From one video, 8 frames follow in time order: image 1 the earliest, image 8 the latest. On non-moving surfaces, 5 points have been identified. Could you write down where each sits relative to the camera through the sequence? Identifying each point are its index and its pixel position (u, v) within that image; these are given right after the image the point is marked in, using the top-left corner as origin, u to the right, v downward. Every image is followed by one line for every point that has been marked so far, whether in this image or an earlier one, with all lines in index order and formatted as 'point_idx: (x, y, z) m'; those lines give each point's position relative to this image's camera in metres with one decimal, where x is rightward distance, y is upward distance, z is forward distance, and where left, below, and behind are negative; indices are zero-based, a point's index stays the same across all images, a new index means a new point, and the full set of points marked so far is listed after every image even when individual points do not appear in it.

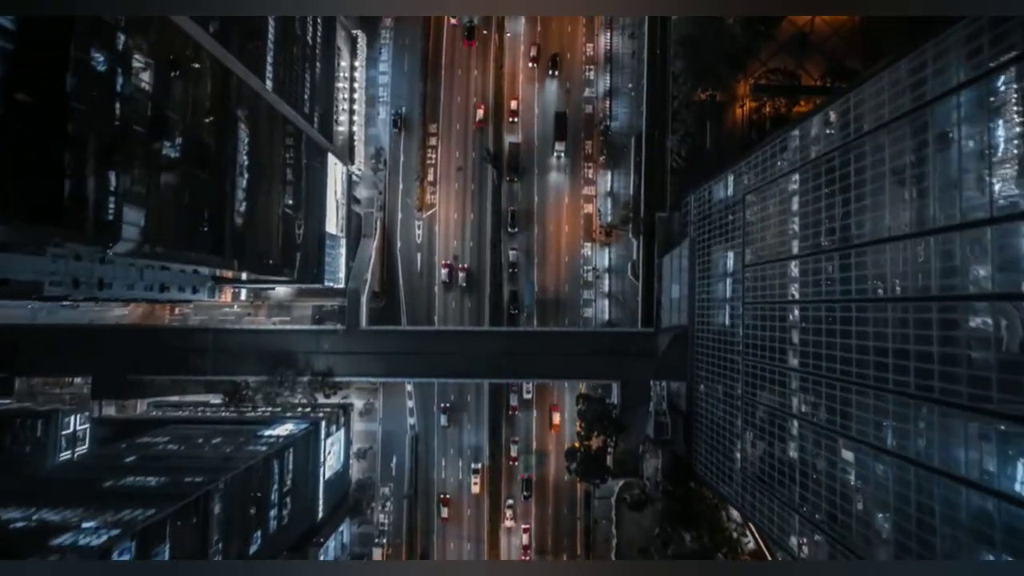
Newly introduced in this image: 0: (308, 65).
0: (-3.4, +3.7, +17.7) m
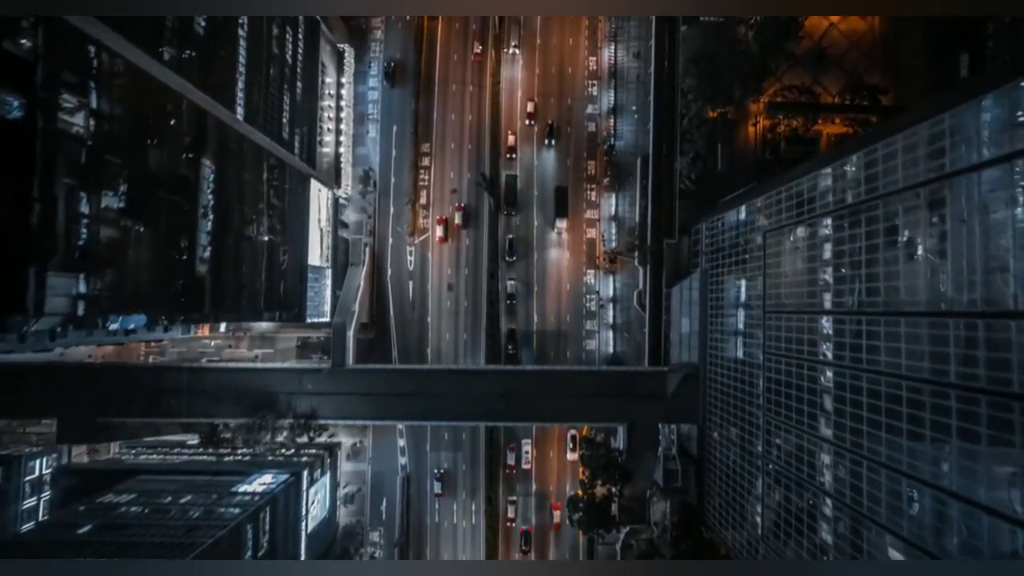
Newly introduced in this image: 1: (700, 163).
0: (-3.4, +3.1, +16.3) m
1: (+3.5, +2.3, +19.7) m
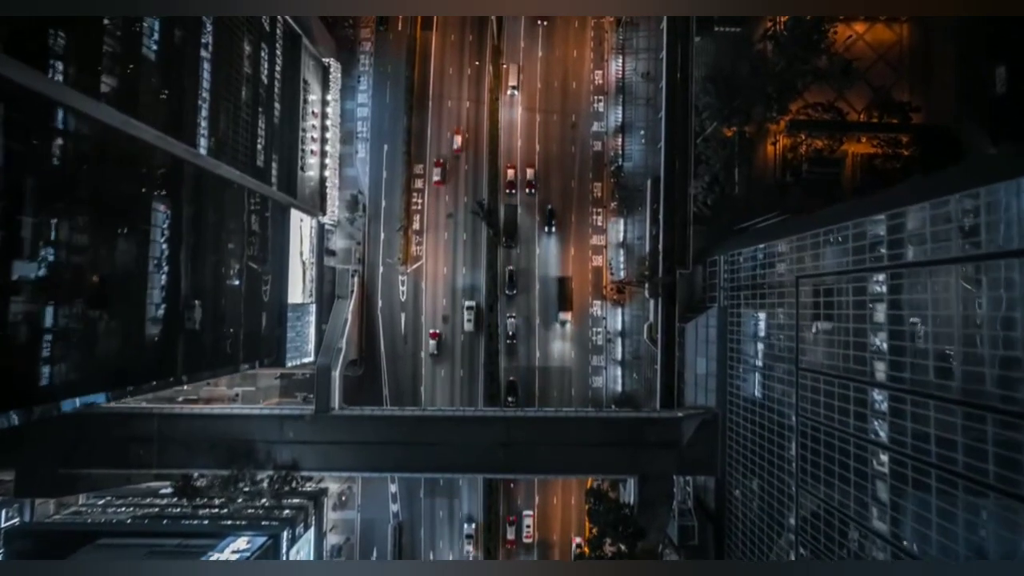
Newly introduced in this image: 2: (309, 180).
0: (-3.4, +2.5, +14.8) m
1: (+3.5, +1.7, +18.1) m
2: (-3.3, +1.7, +17.5) m
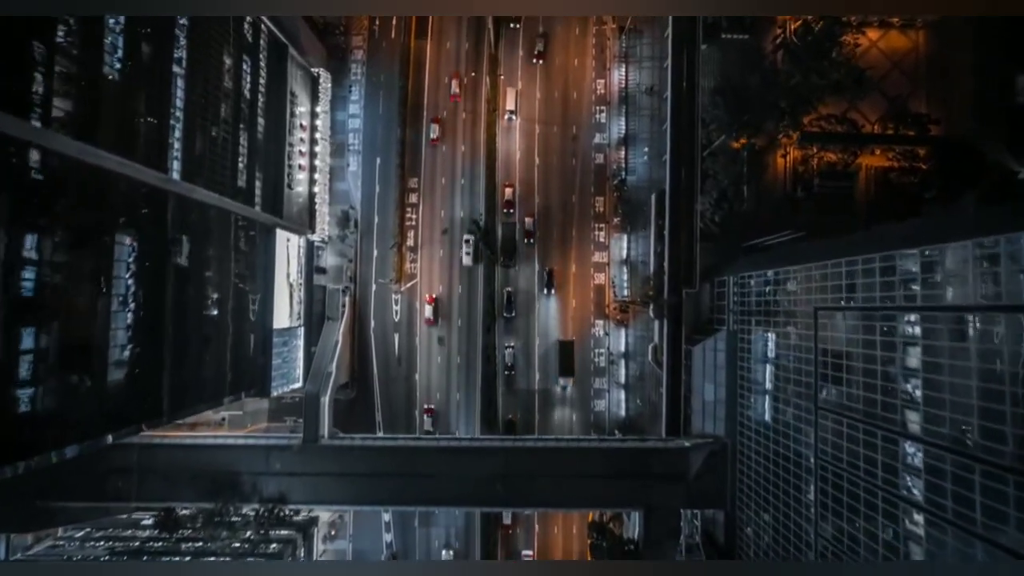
0: (-3.5, +2.1, +13.9) m
1: (+3.4, +1.3, +17.3) m
2: (-3.4, +1.3, +16.6) m
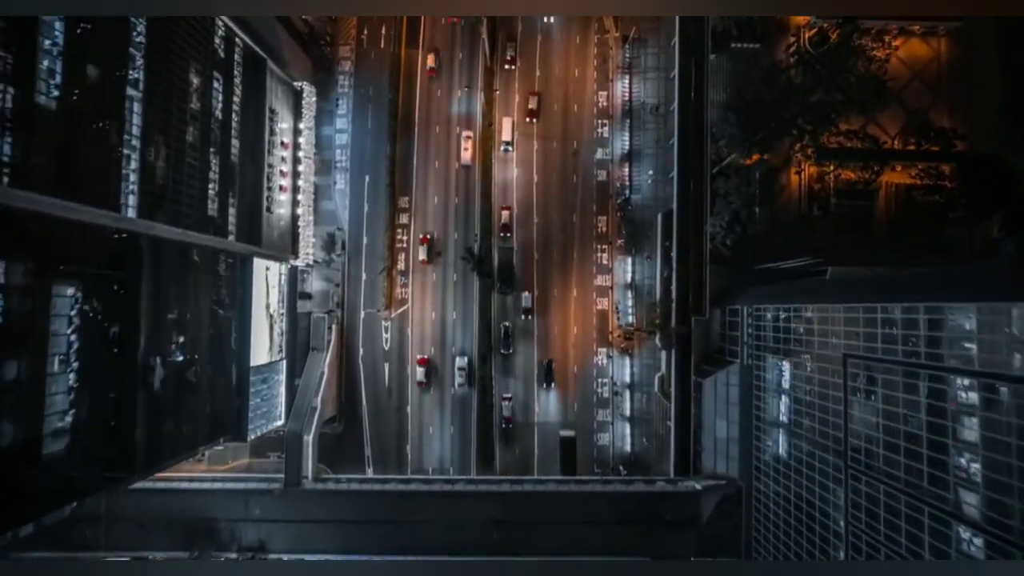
0: (-3.5, +1.7, +12.8) m
1: (+3.4, +0.9, +16.1) m
2: (-3.4, +0.9, +15.5) m
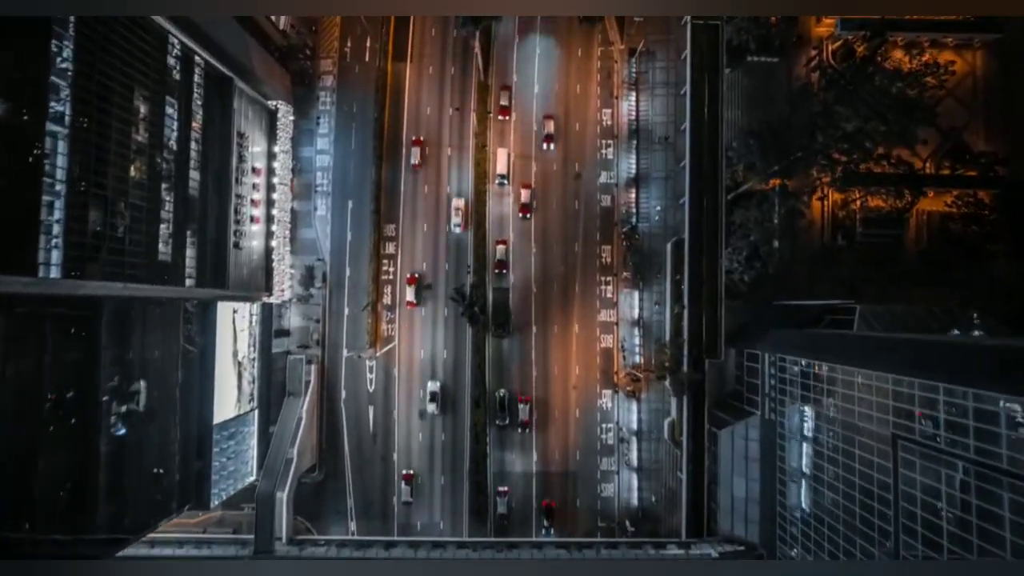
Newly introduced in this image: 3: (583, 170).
0: (-3.6, +1.1, +11.3) m
1: (+3.3, +0.4, +14.6) m
2: (-3.5, +0.3, +14.0) m
3: (+1.1, +1.8, +16.9) m
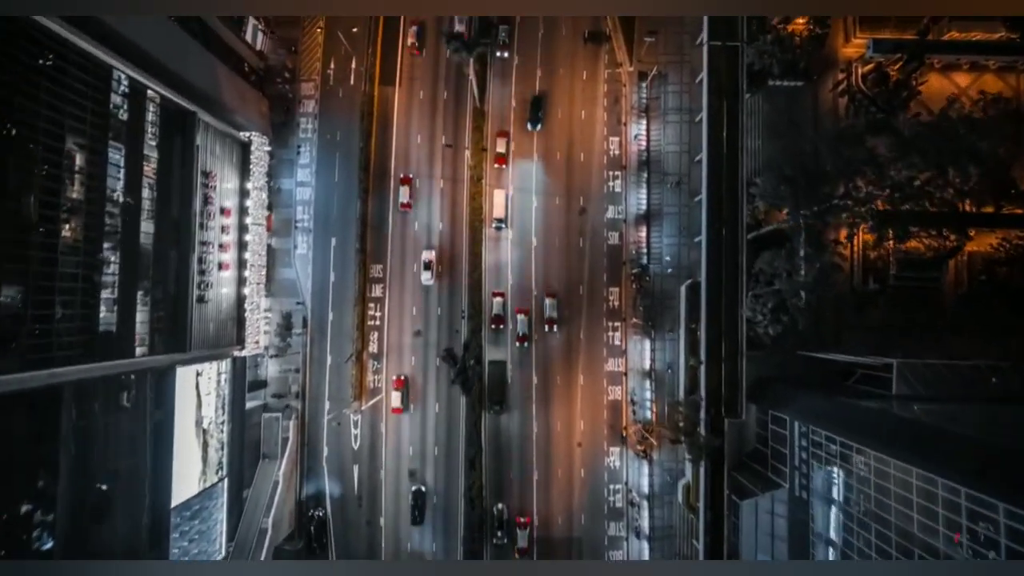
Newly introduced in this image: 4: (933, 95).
0: (-3.6, +0.4, +9.8) m
1: (+3.3, -0.3, +13.1) m
2: (-3.5, -0.3, +12.5) m
3: (+1.1, +1.2, +15.4) m
4: (+5.2, +2.4, +13.3) m
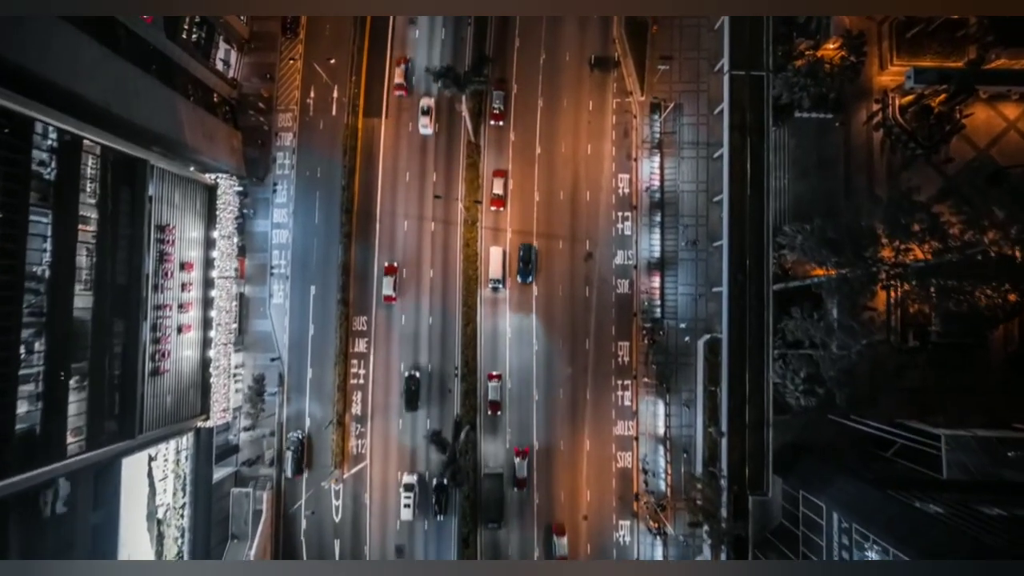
0: (-3.6, -0.2, +8.3) m
1: (+3.3, -1.0, +11.6) m
2: (-3.5, -1.0, +11.0) m
3: (+1.1, +0.5, +13.9) m
4: (+5.1, +1.7, +11.8) m
